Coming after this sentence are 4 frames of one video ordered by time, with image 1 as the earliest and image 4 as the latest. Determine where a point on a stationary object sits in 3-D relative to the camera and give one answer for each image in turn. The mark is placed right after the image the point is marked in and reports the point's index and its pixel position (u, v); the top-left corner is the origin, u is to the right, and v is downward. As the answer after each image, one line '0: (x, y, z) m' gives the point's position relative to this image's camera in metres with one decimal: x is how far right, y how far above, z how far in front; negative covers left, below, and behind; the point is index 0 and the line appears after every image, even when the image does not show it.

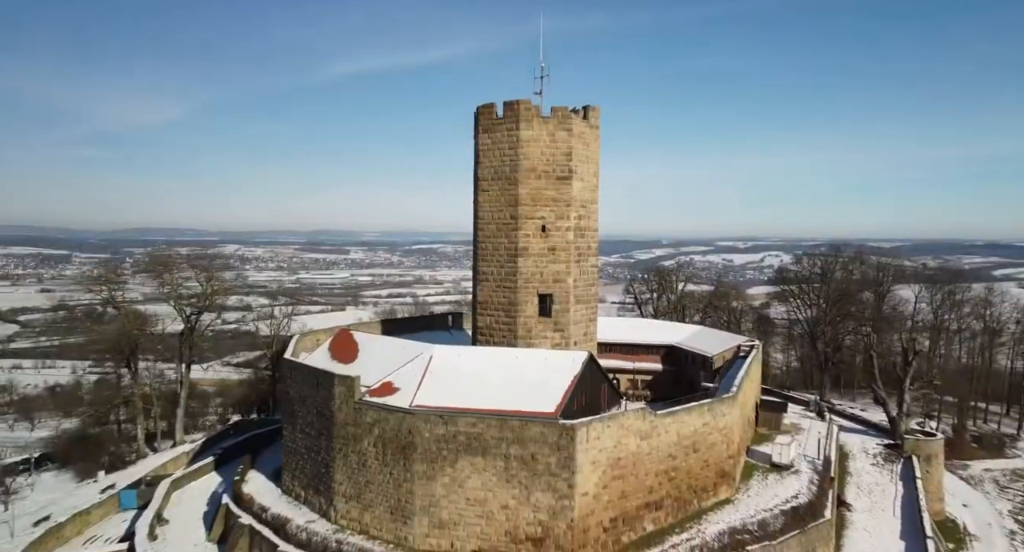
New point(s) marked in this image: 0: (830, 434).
0: (+8.4, -4.2, +16.3) m
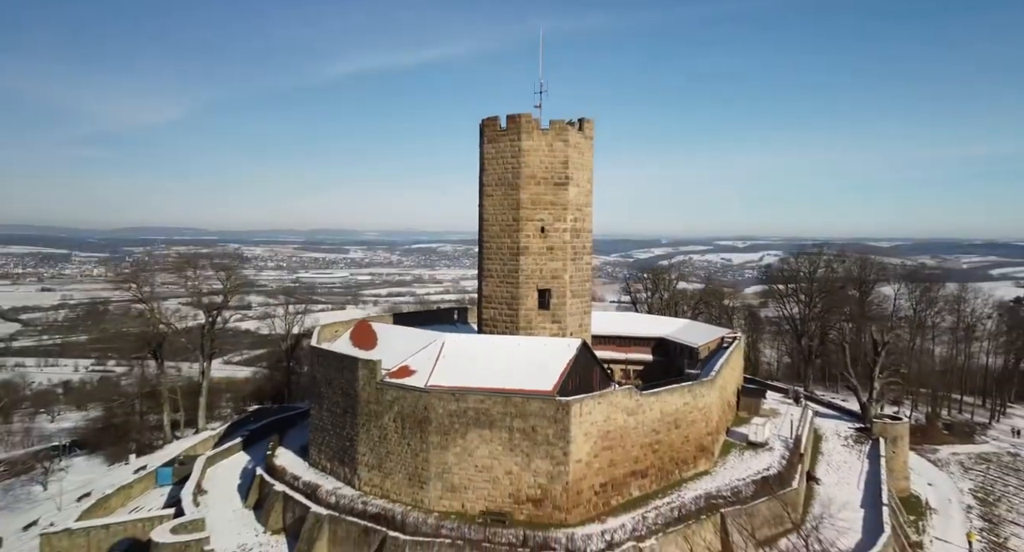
0: (+8.5, -4.1, +17.8) m
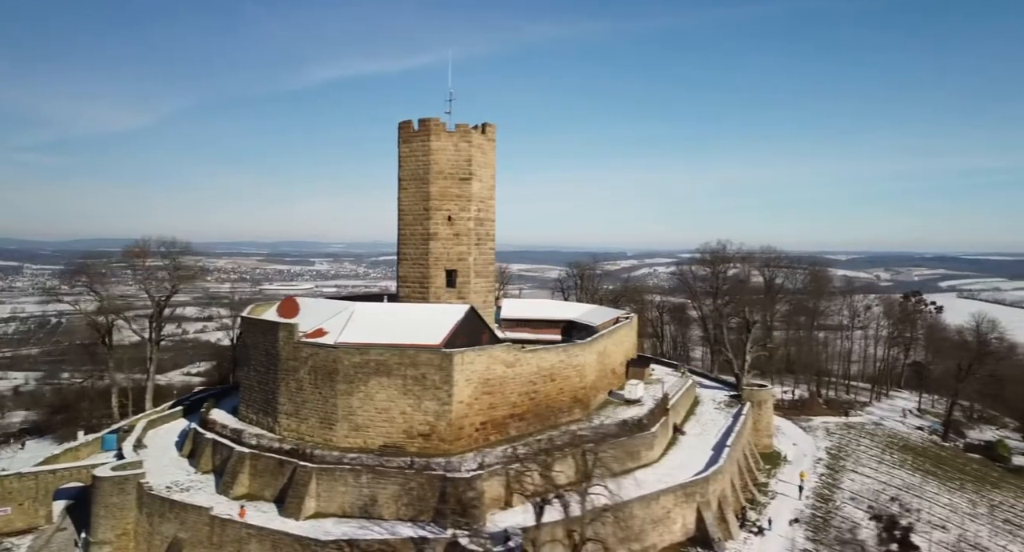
0: (+5.7, -3.6, +20.6) m
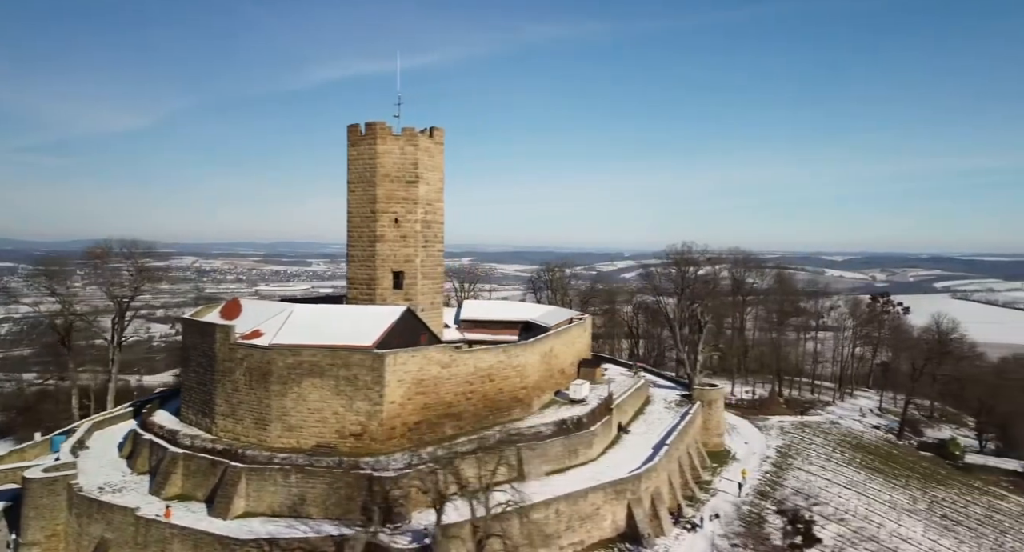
0: (+4.1, -3.7, +20.8) m
